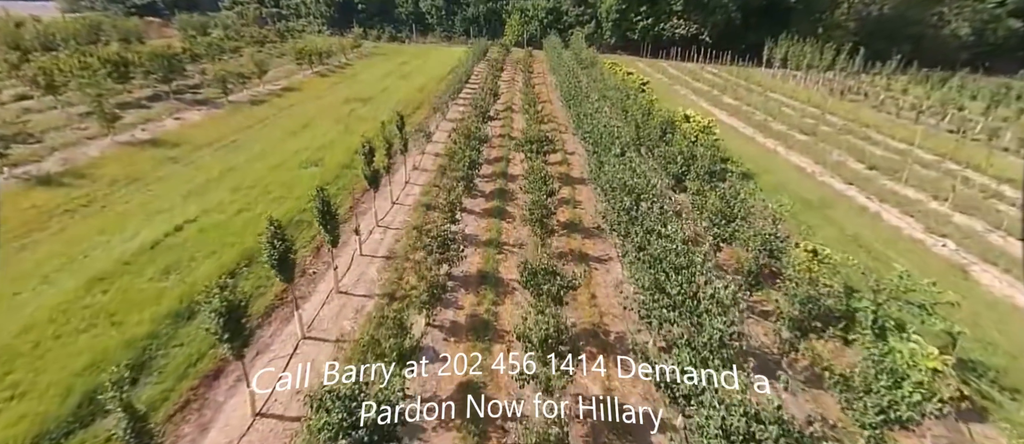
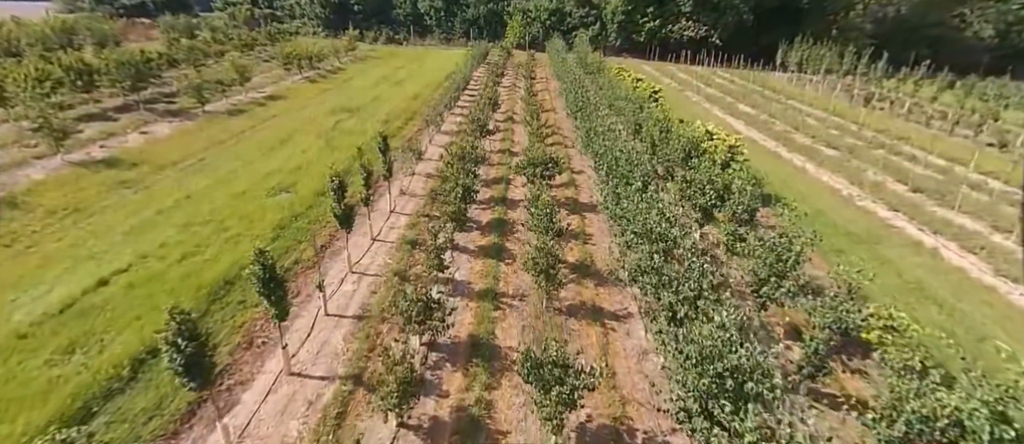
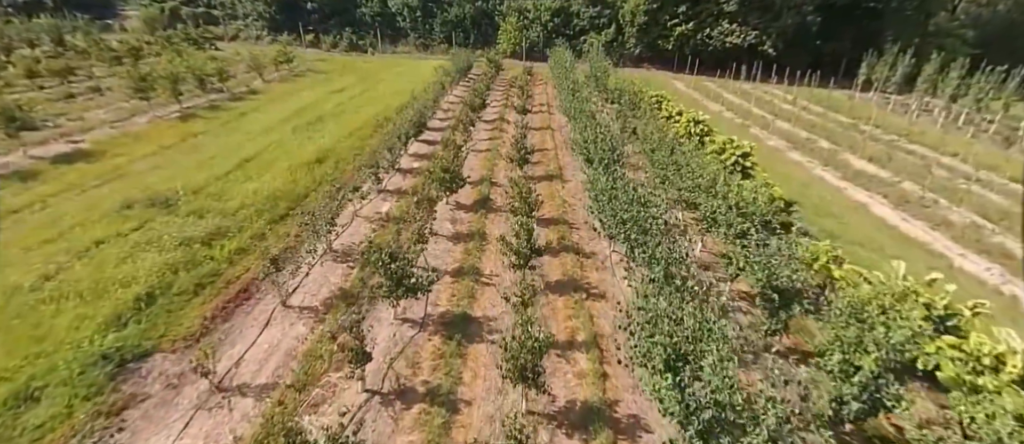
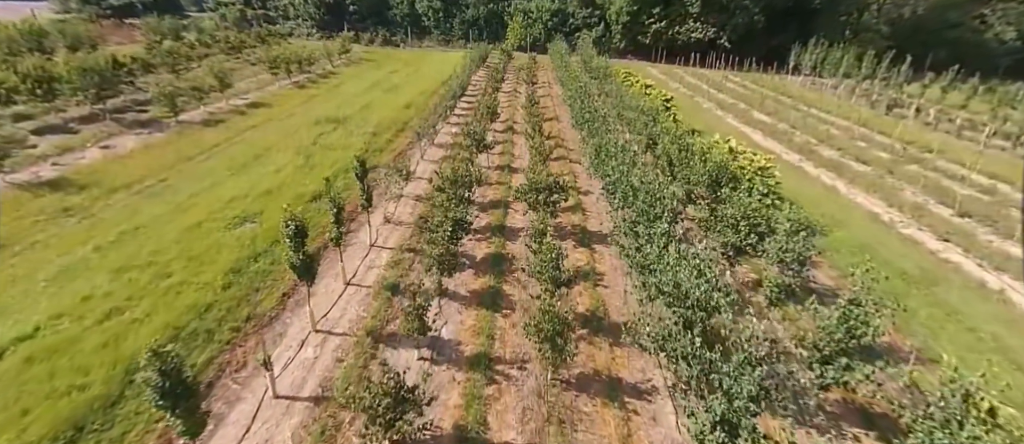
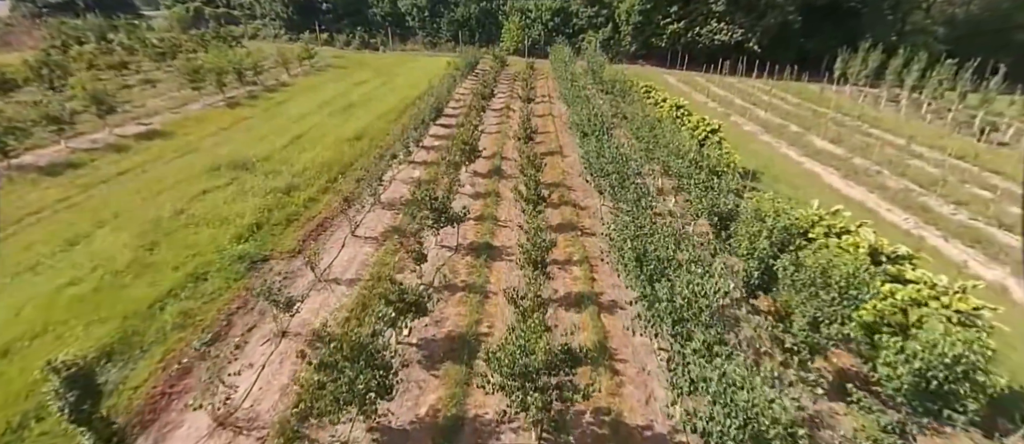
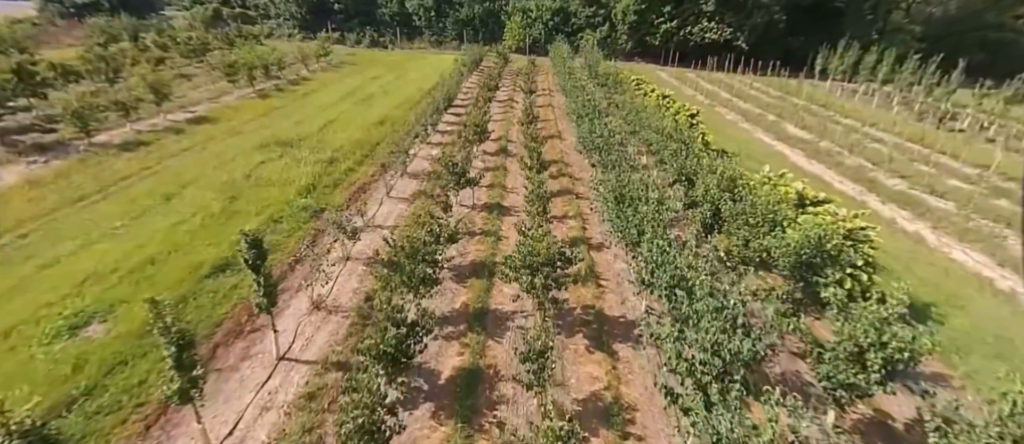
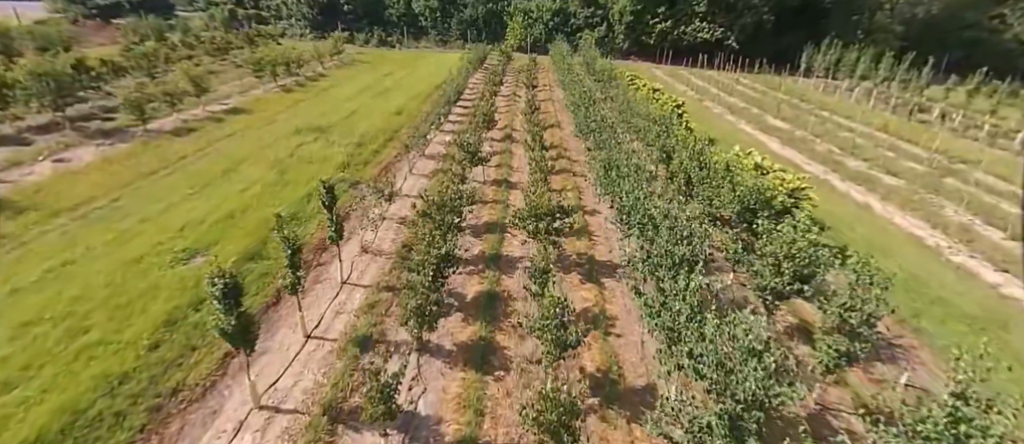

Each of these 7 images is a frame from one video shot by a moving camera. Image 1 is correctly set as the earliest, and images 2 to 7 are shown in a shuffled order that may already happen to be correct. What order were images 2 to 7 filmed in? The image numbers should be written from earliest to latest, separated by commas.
2, 4, 7, 6, 5, 3
